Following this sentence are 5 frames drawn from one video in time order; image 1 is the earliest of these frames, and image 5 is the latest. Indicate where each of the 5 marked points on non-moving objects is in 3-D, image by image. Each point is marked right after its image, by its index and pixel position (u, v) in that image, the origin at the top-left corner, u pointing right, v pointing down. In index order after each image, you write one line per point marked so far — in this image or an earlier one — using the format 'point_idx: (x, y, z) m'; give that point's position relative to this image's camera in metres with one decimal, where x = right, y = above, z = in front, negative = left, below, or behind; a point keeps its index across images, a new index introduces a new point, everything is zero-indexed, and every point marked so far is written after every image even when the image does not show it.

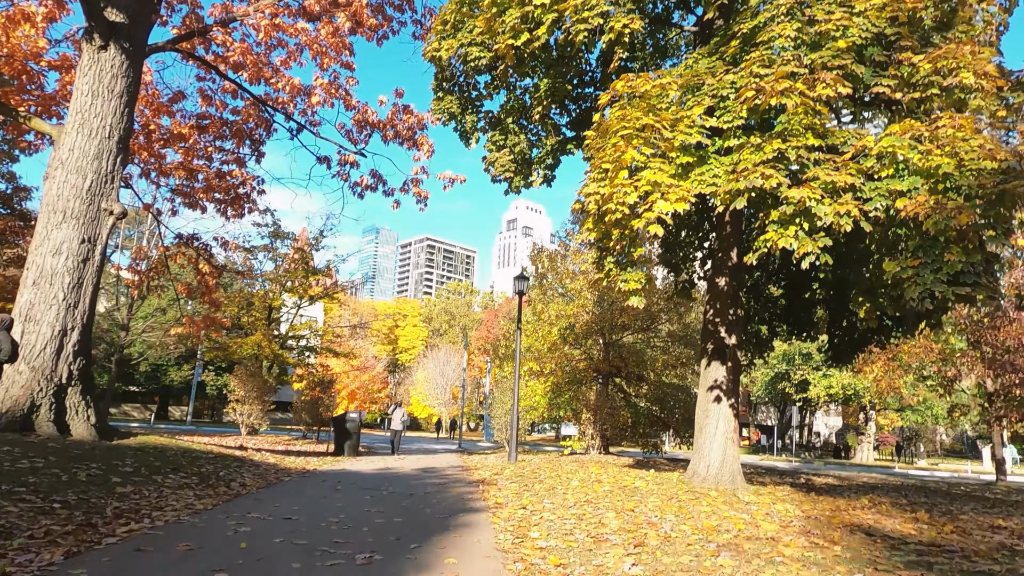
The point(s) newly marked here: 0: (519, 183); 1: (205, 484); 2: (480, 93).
0: (+0.1, +1.8, +11.0) m
1: (-3.6, -2.3, +7.7) m
2: (-0.5, +3.3, +11.0) m
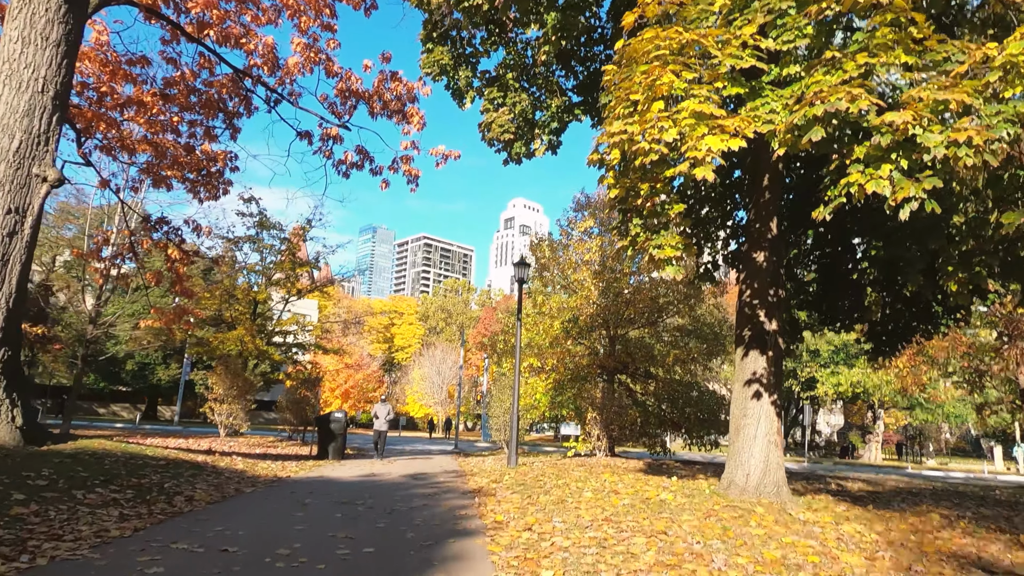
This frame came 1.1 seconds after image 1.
0: (+0.1, +2.1, +9.7) m
1: (-3.6, -2.1, +6.3) m
2: (-0.5, +3.6, +9.7) m
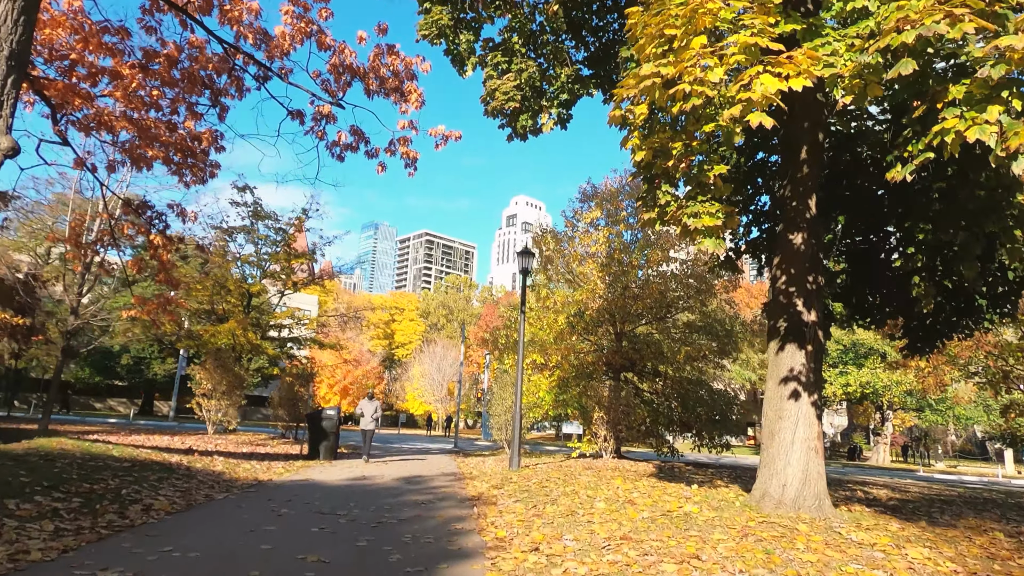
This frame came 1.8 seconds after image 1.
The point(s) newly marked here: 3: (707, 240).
0: (+0.2, +2.2, +8.8) m
1: (-3.6, -1.9, +5.5) m
2: (-0.4, +3.7, +8.8) m
3: (+1.4, +0.3, +4.6) m
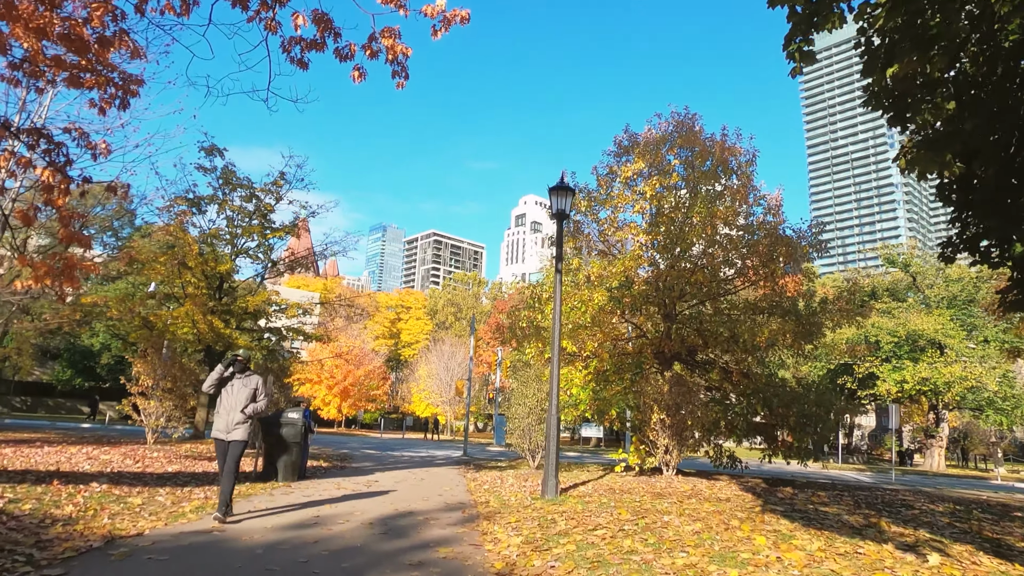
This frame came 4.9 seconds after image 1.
0: (+0.5, +3.0, +4.9) m
1: (-3.2, -1.1, +1.6) m
2: (-0.1, +4.5, +4.9) m
3: (+1.7, +1.1, +0.6) m
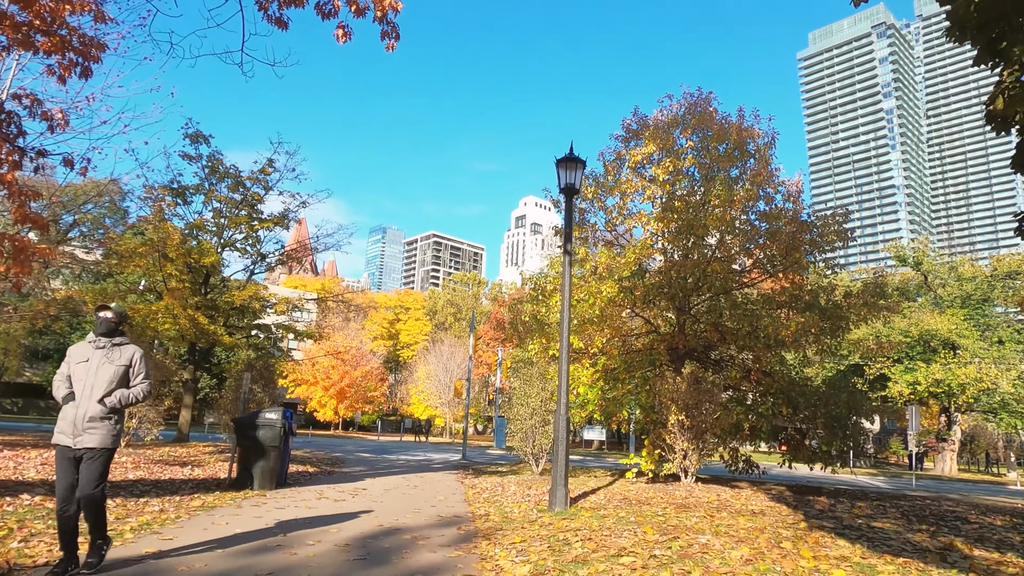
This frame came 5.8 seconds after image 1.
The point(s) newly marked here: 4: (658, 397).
0: (+0.6, +3.2, +3.9) m
1: (-3.2, -0.9, +0.6) m
2: (0.0, +4.7, +3.9) m
3: (+1.7, +1.3, -0.4) m
4: (+2.7, -2.1, +12.6) m
